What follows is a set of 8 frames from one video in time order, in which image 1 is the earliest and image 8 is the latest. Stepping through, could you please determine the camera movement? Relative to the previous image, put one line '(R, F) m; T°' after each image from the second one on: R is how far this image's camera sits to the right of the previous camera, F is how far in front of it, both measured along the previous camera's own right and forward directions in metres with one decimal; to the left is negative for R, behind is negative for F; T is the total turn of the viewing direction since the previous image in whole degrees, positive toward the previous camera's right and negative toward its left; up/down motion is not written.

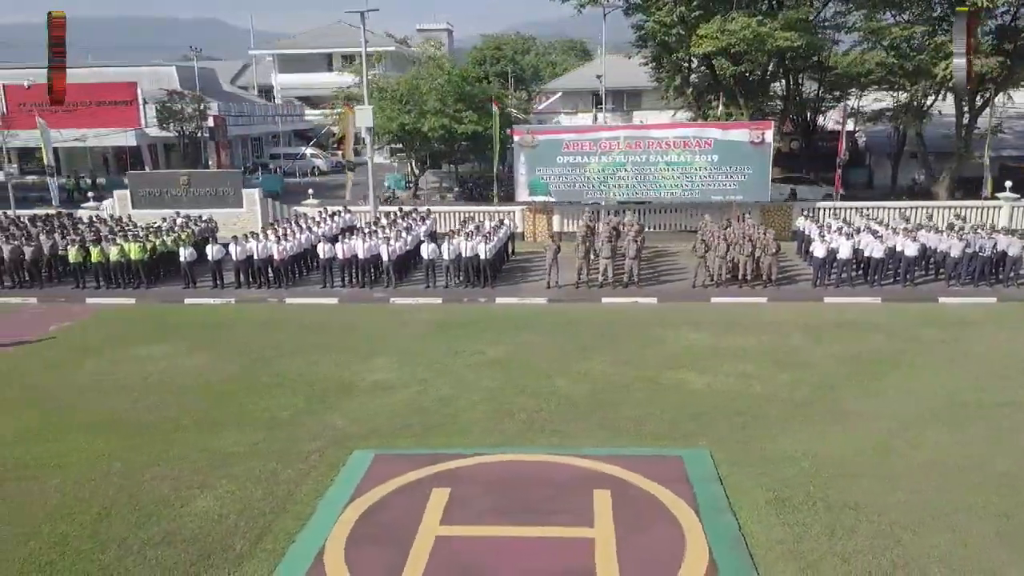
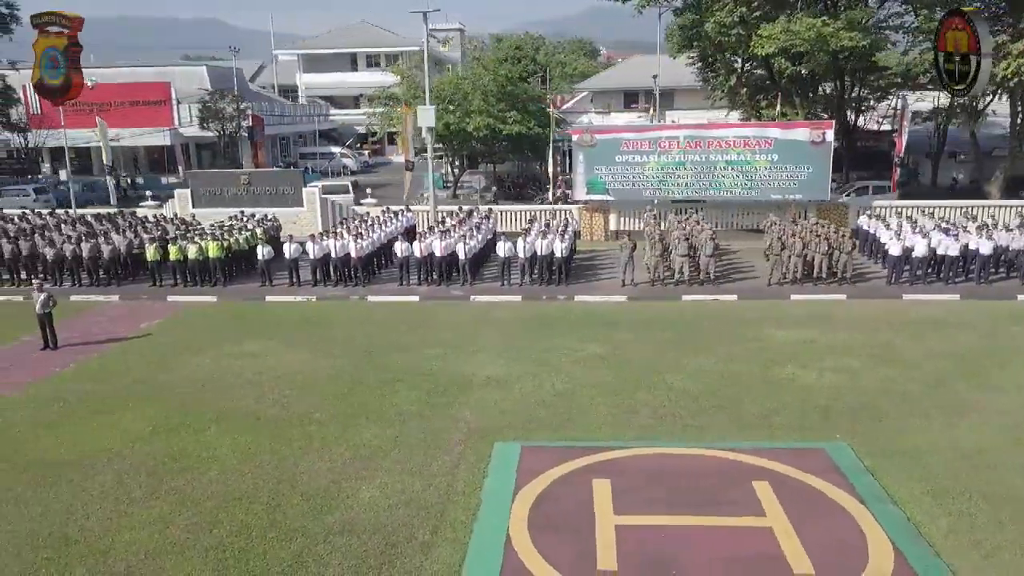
(-1.8, -0.2) m; 0°
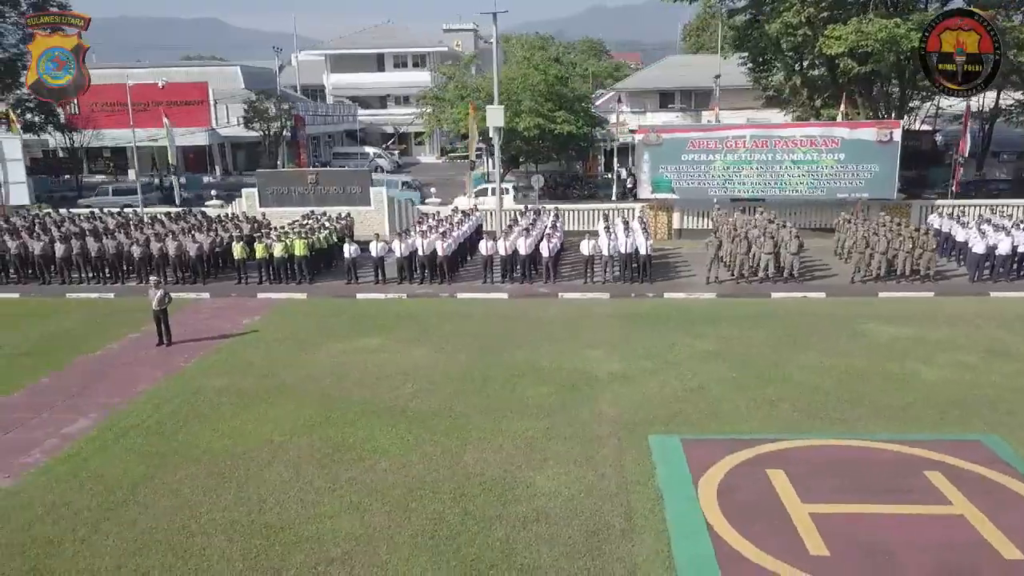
(-2.1, -0.2) m; 0°
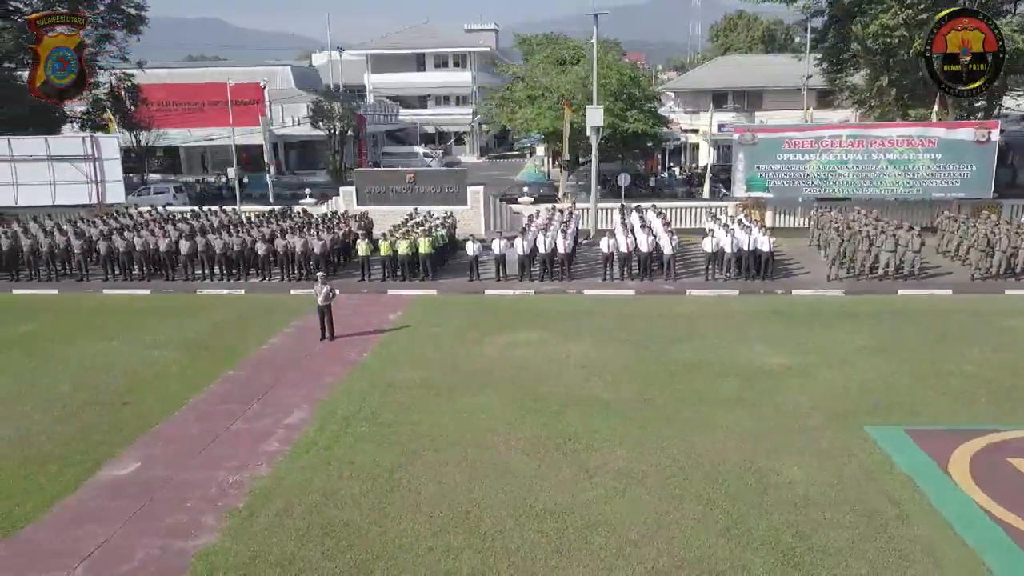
(-3.1, -0.3) m; 0°
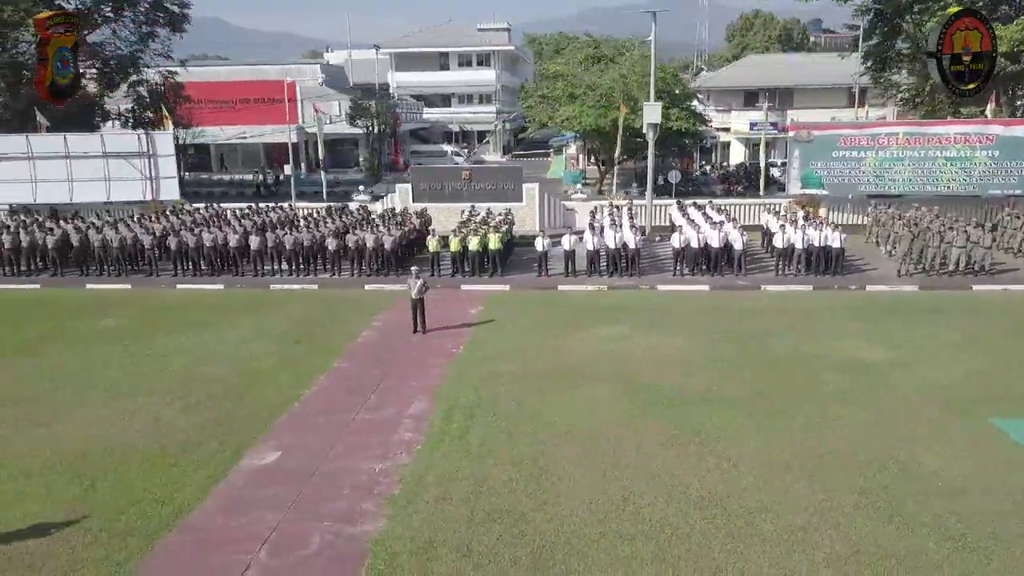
(-1.8, -0.1) m; 0°
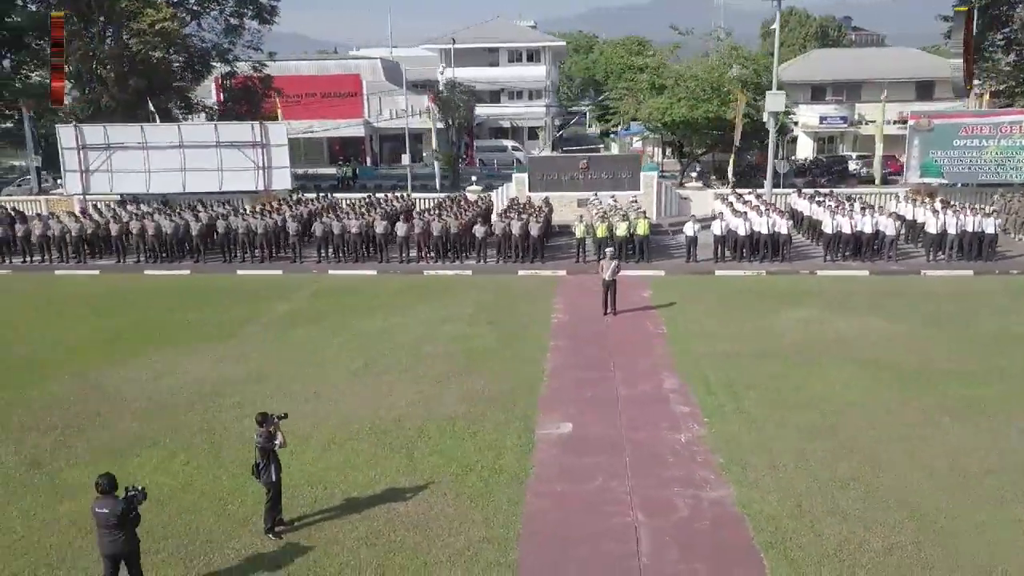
(-3.8, 0.0) m; 0°
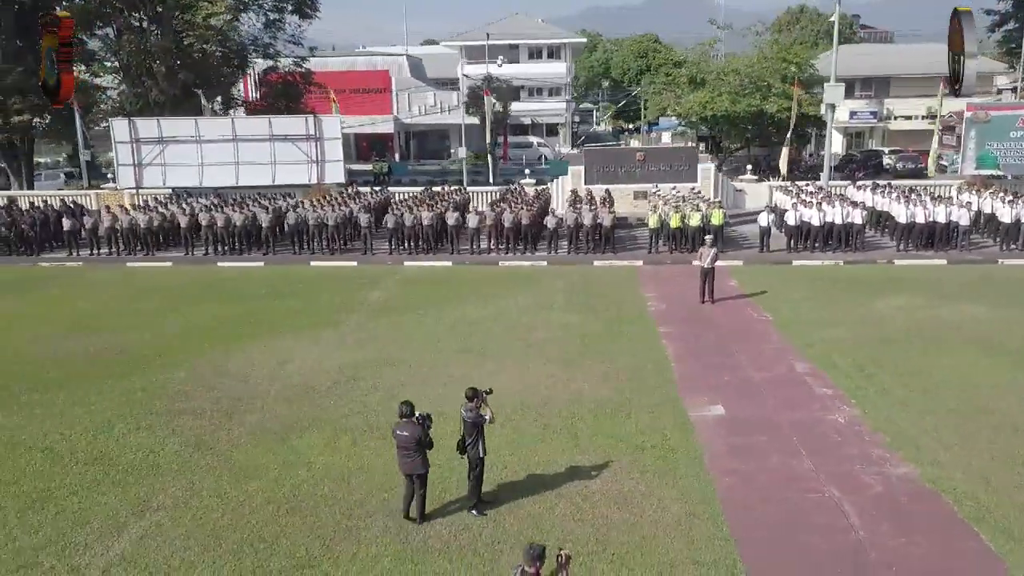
(-2.0, 0.0) m; 0°
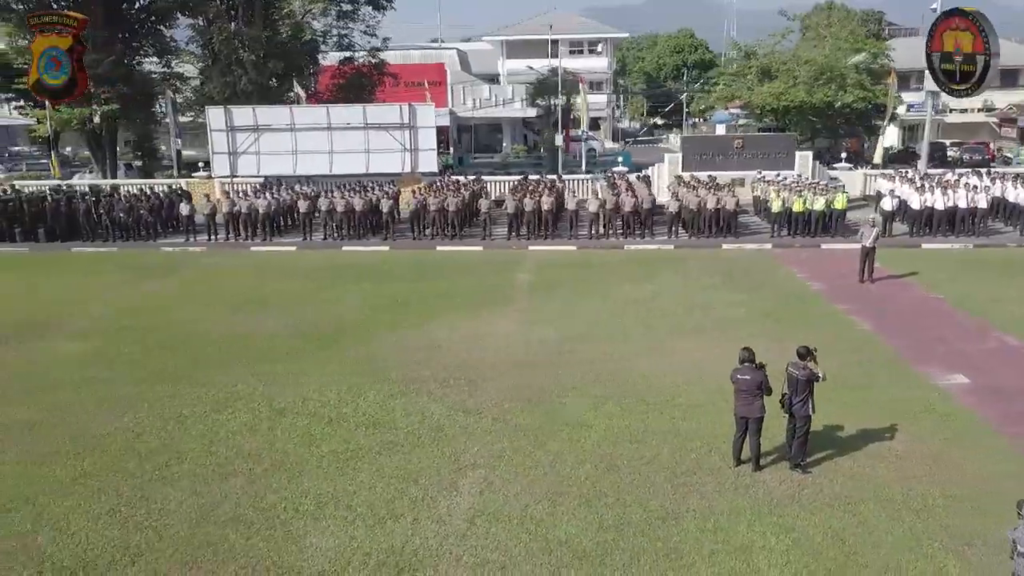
(-3.2, 0.0) m; 0°
